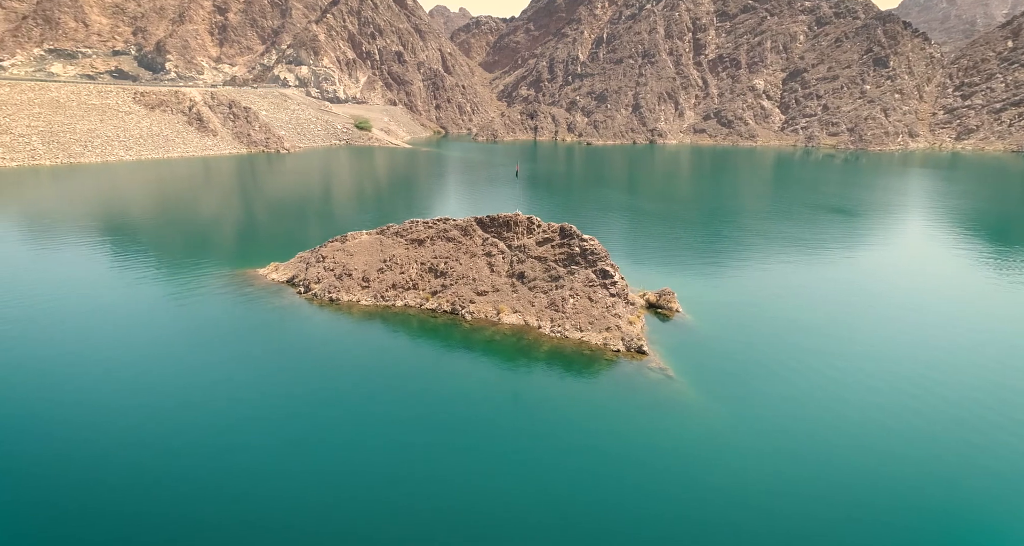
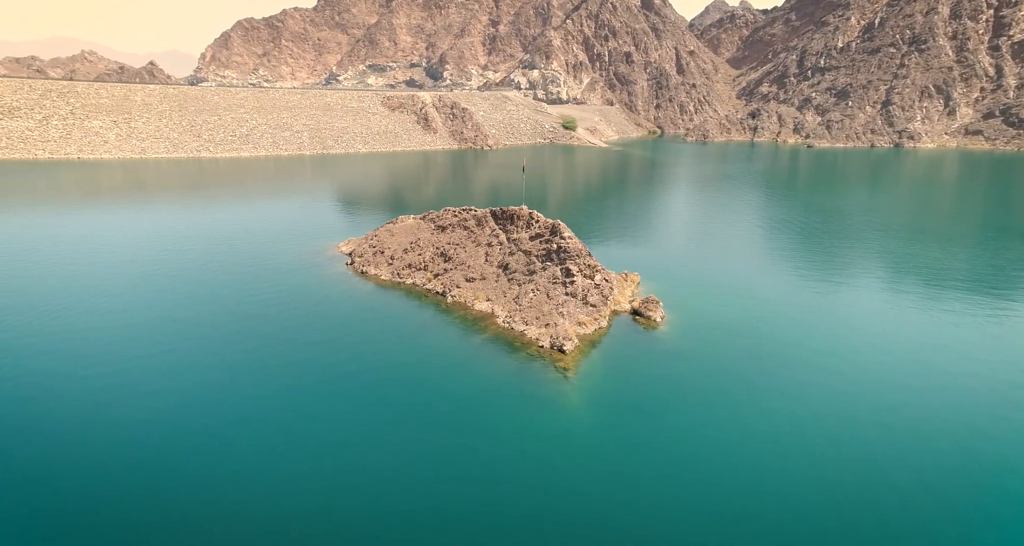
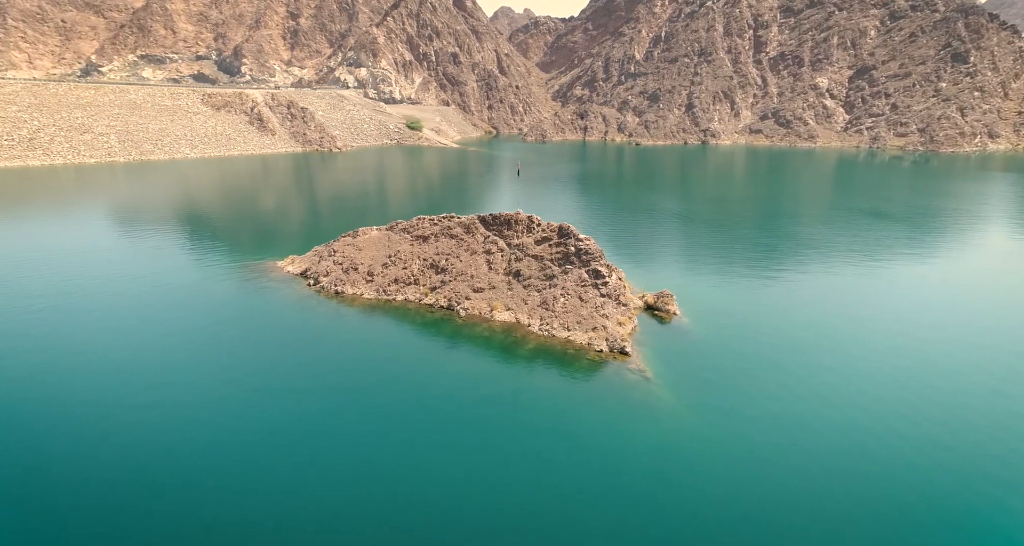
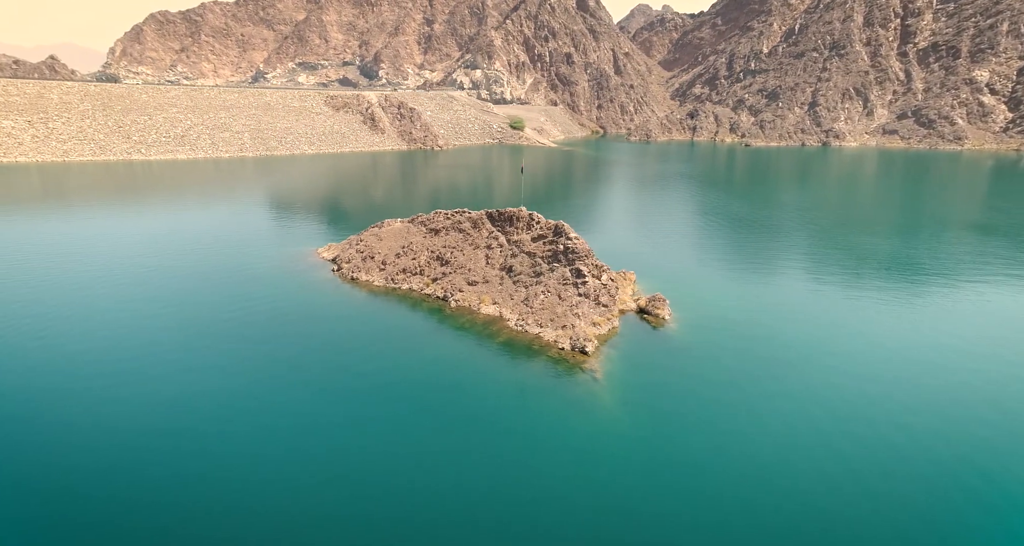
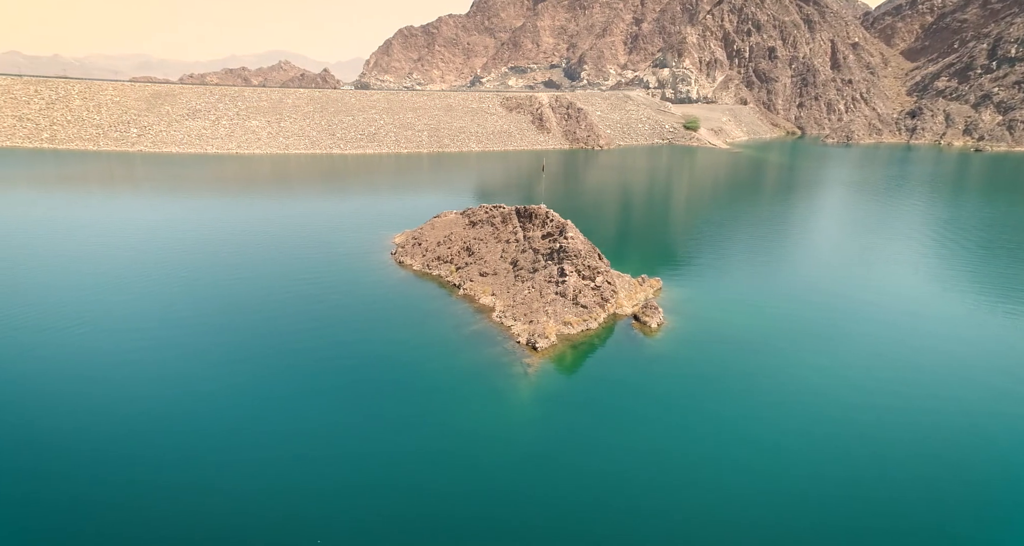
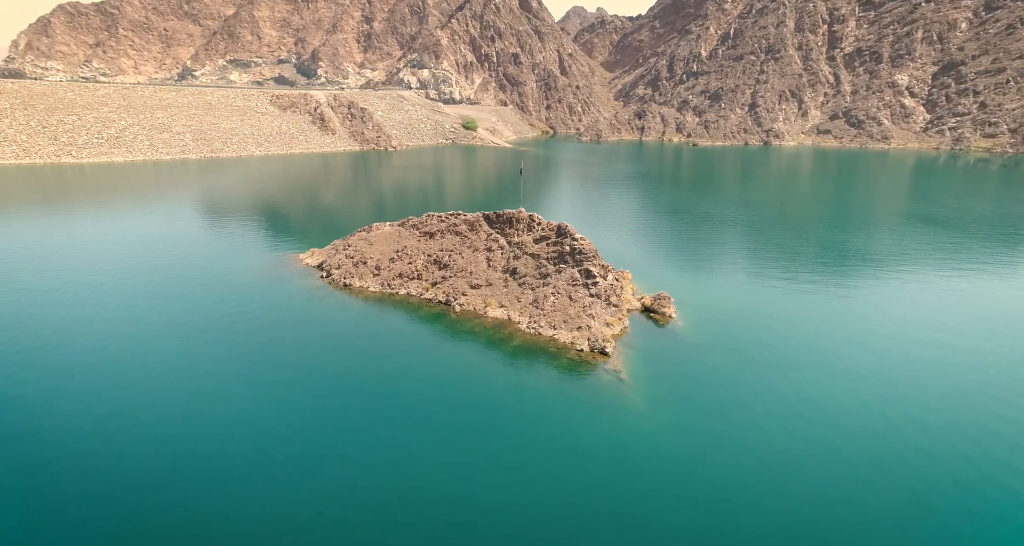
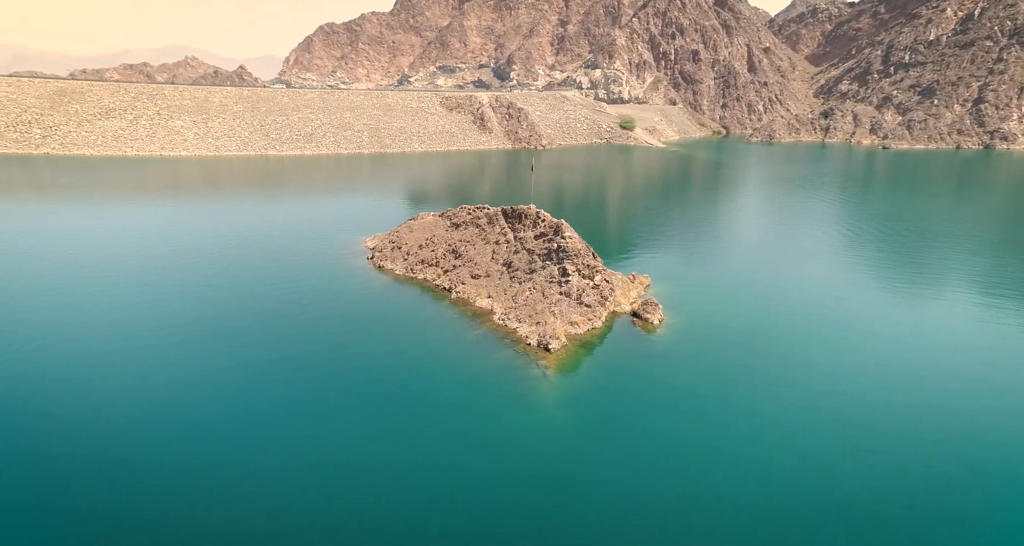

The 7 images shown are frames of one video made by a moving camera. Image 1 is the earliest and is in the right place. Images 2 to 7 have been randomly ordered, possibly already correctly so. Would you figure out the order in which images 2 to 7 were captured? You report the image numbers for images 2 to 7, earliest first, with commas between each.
3, 6, 4, 2, 7, 5
